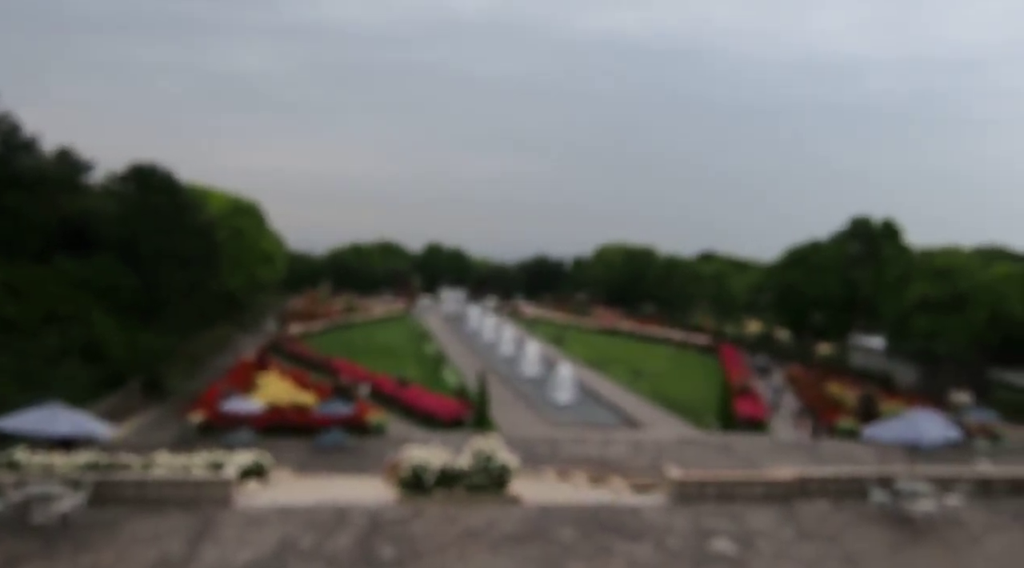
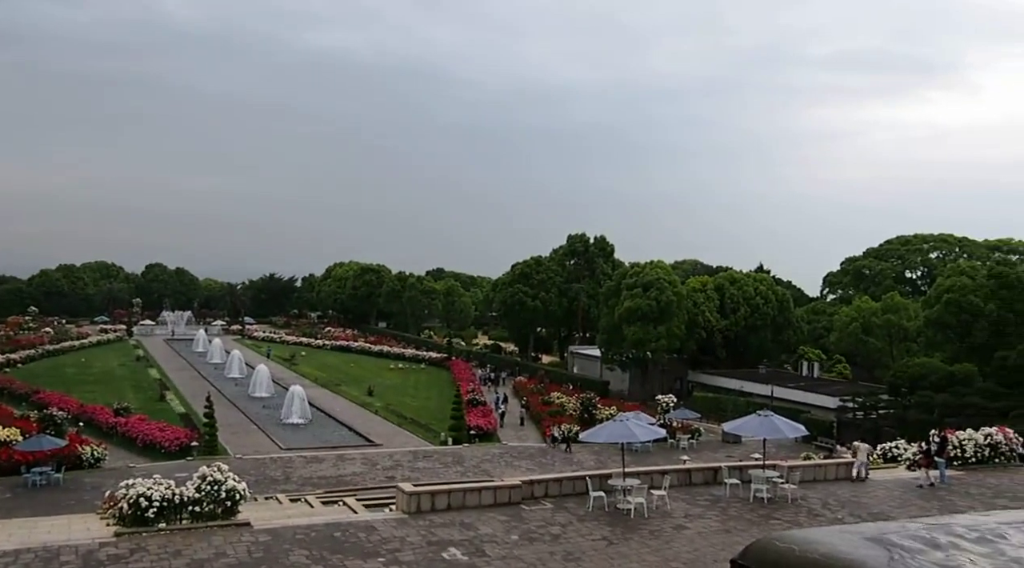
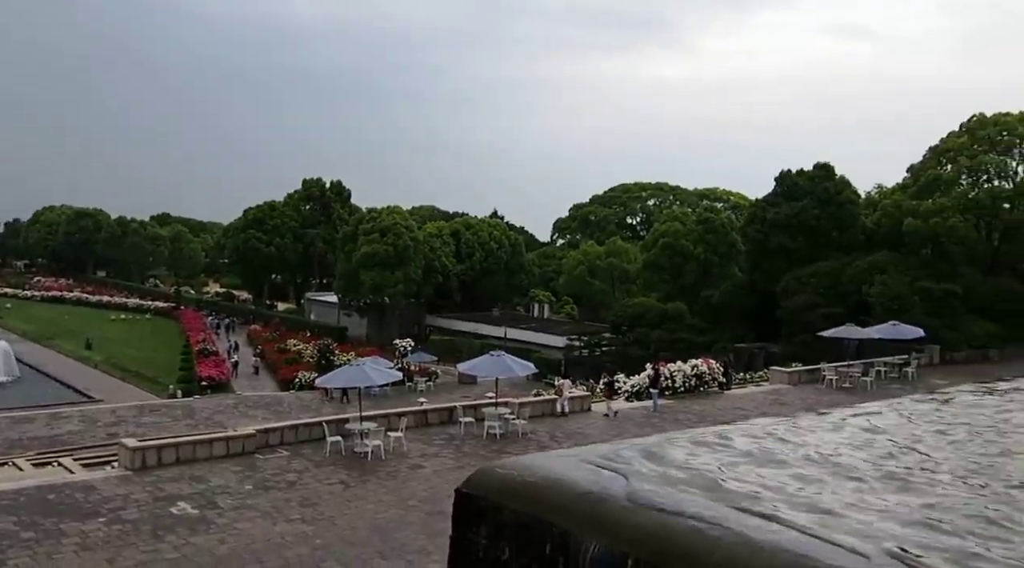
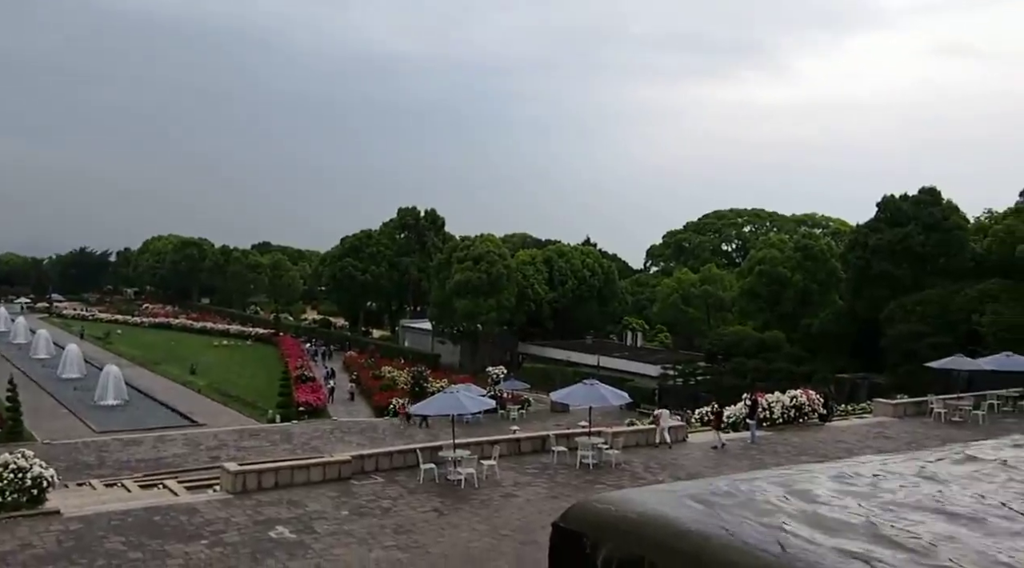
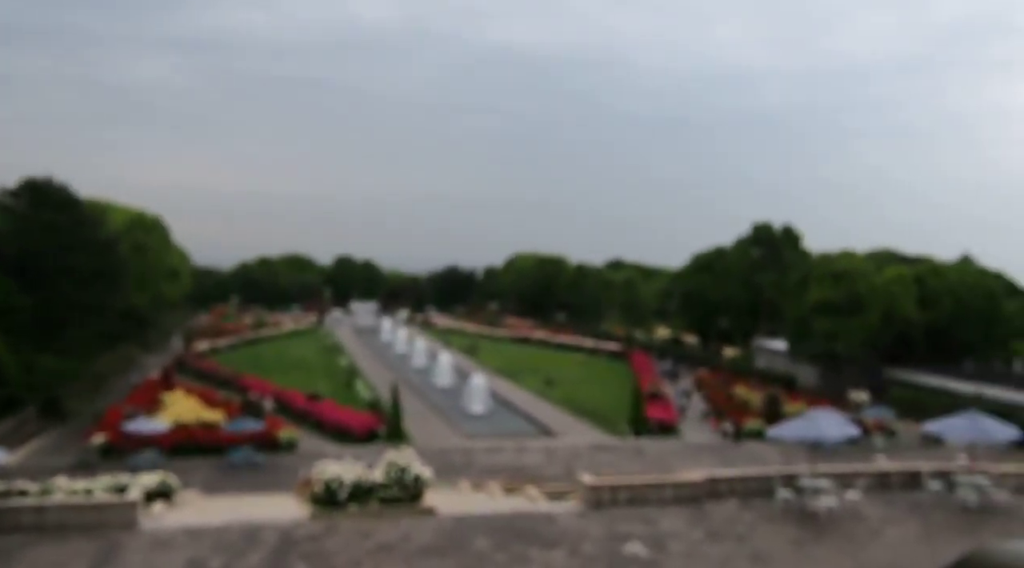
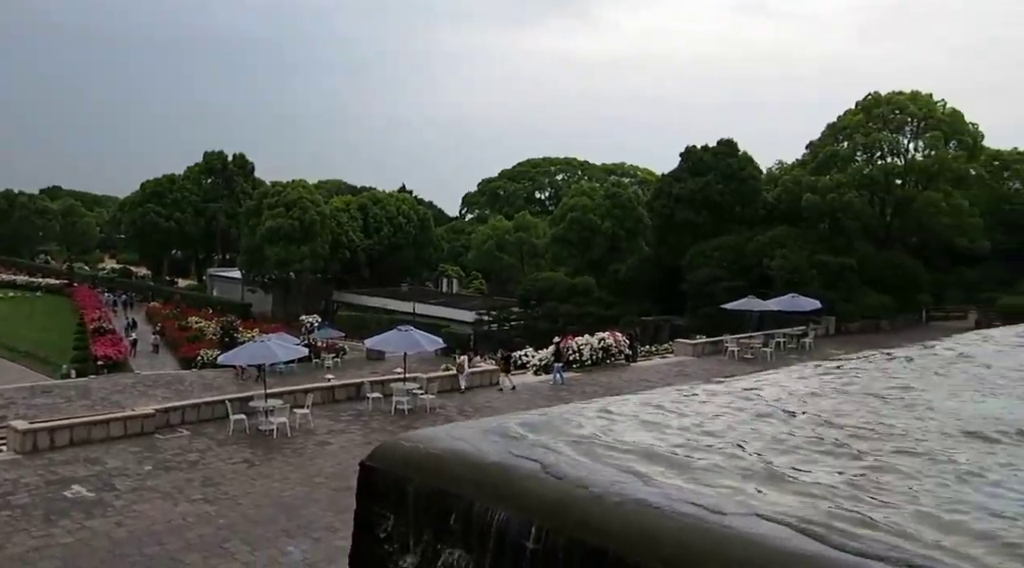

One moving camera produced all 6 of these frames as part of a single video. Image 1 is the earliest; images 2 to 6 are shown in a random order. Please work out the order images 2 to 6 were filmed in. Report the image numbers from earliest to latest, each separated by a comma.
5, 2, 4, 3, 6
